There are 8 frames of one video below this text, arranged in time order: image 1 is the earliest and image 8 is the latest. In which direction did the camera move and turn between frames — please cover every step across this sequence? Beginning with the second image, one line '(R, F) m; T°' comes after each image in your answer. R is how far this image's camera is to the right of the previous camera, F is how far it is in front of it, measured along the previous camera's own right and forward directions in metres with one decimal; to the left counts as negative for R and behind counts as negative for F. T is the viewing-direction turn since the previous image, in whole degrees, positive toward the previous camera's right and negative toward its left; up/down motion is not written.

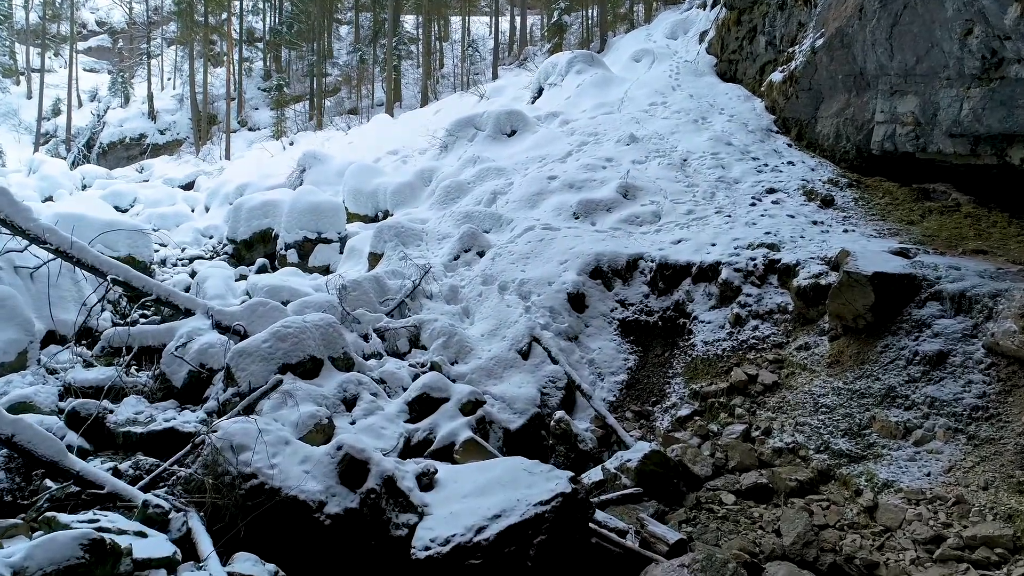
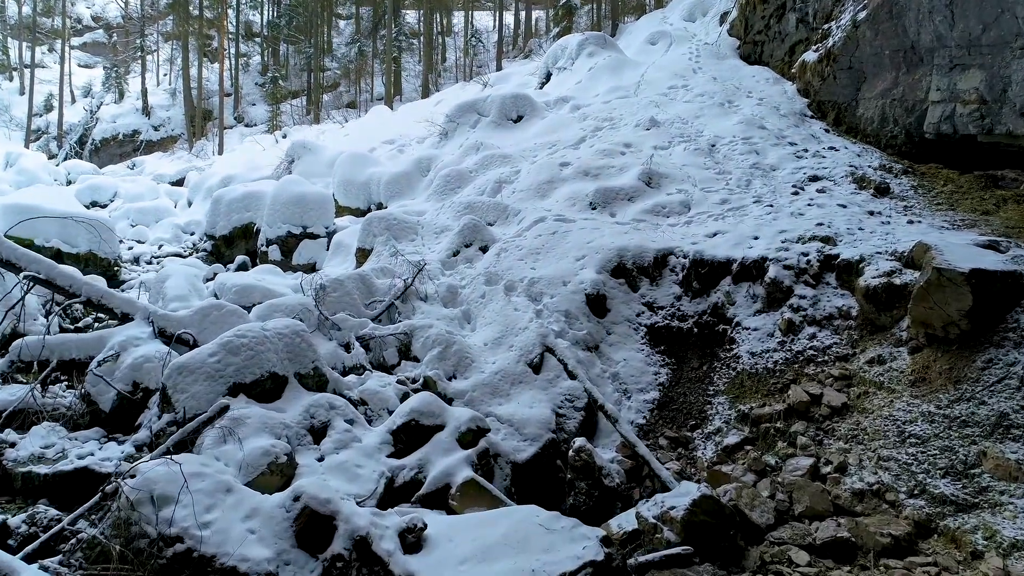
(-0.1, +1.5) m; 0°
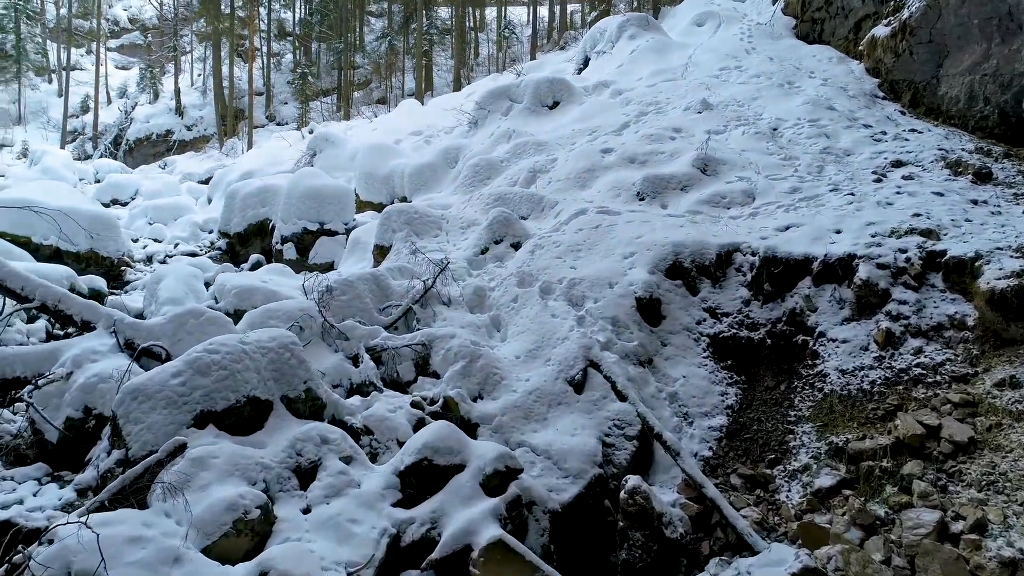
(0.0, +1.3) m; -3°
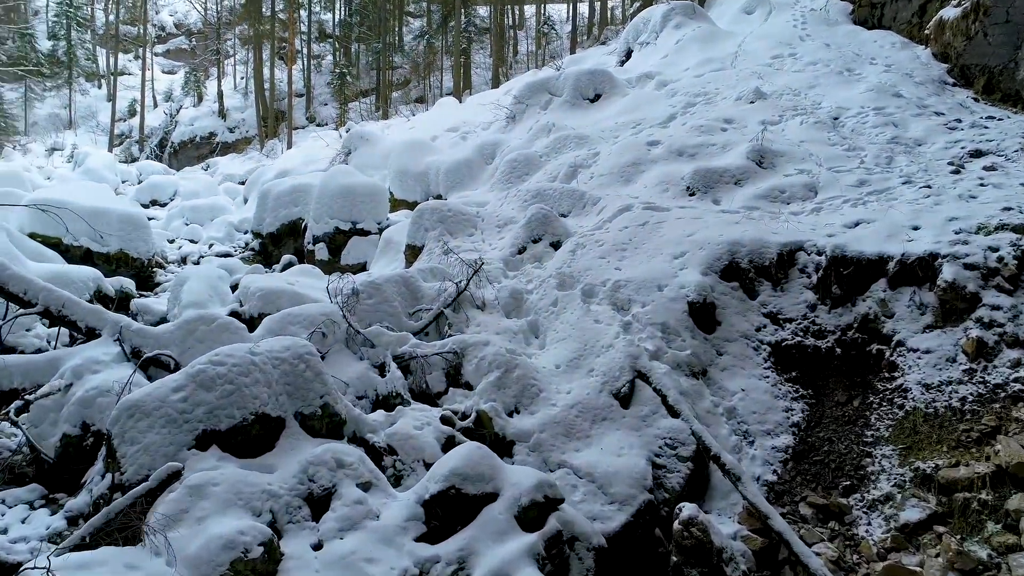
(0.0, +0.6) m; -3°
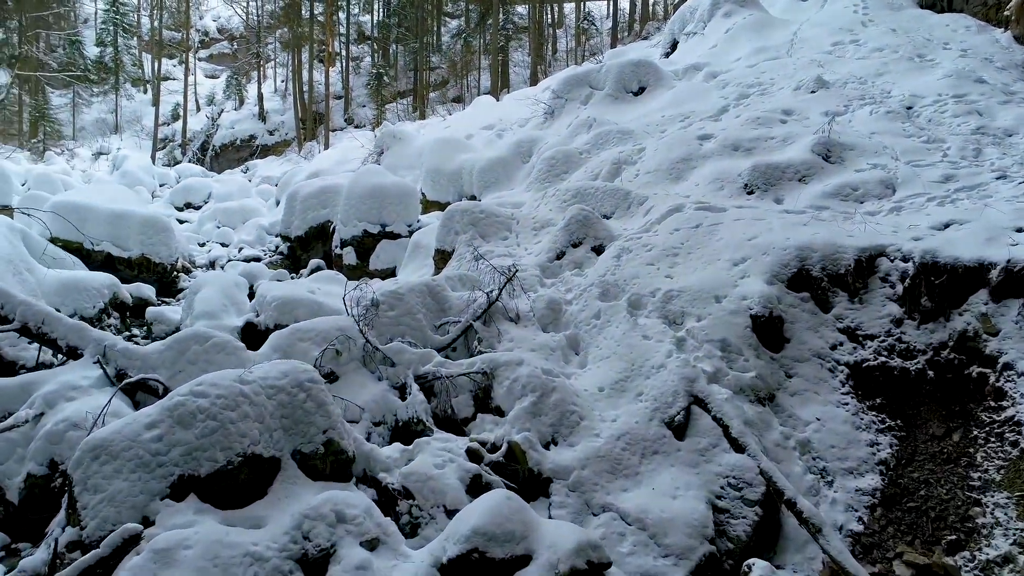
(0.0, +0.7) m; -3°
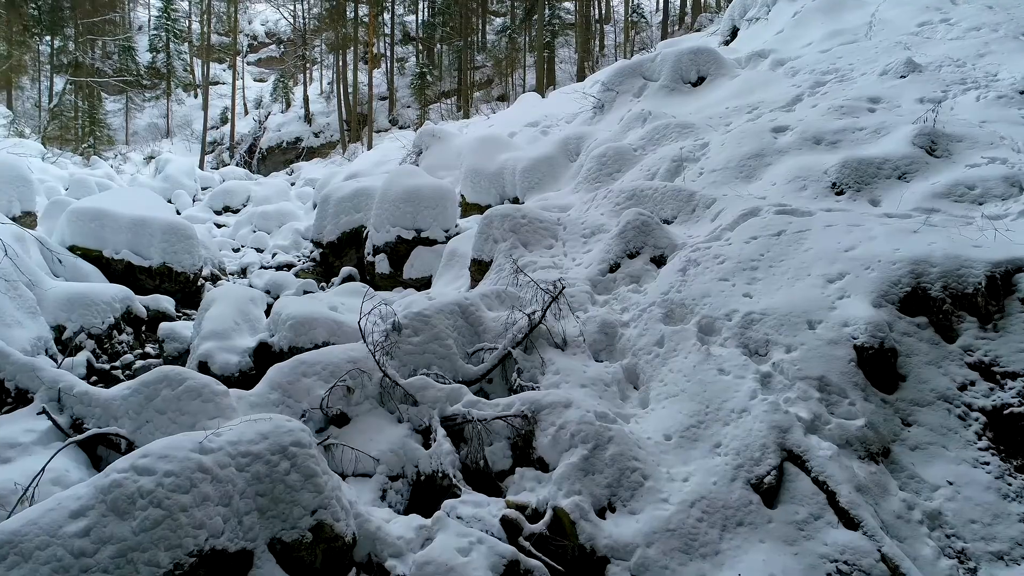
(0.0, +1.0) m; -4°
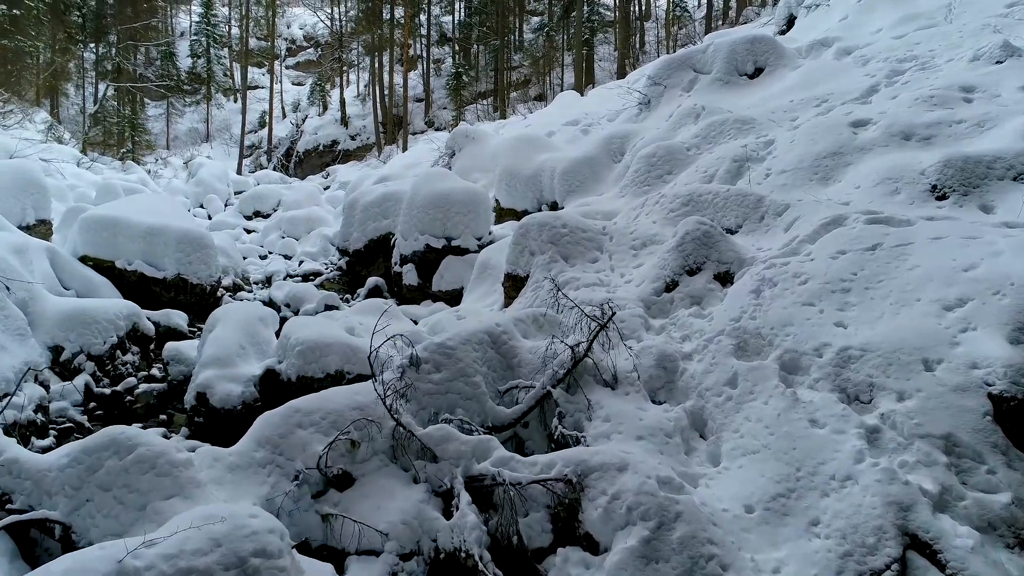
(0.0, +0.9) m; -3°
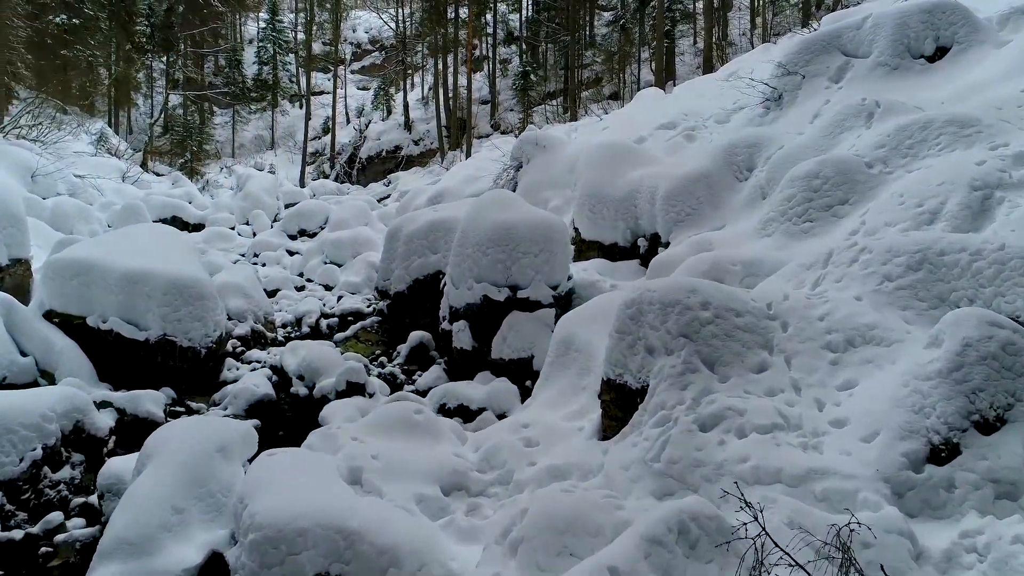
(-0.2, +2.5) m; -5°
